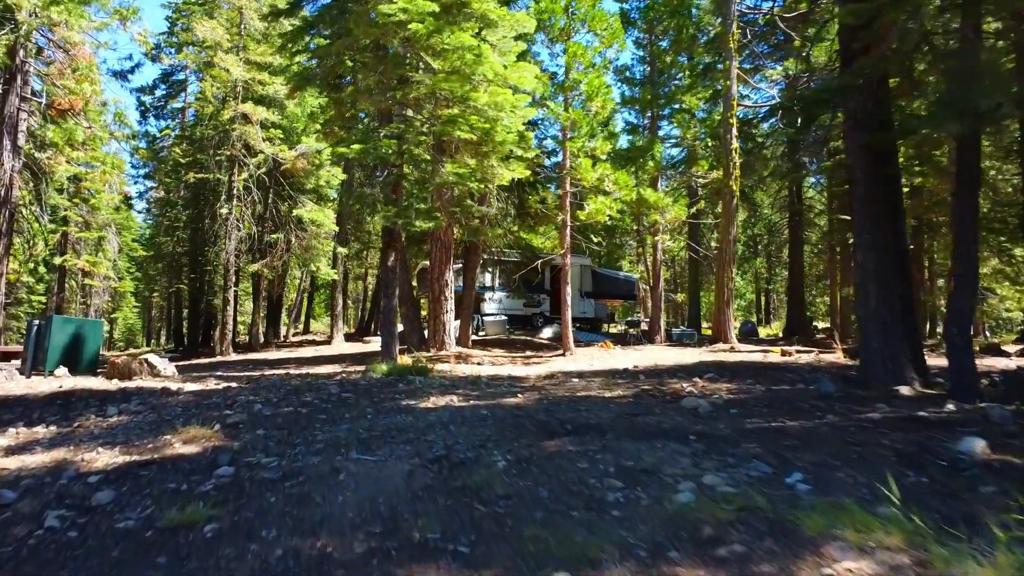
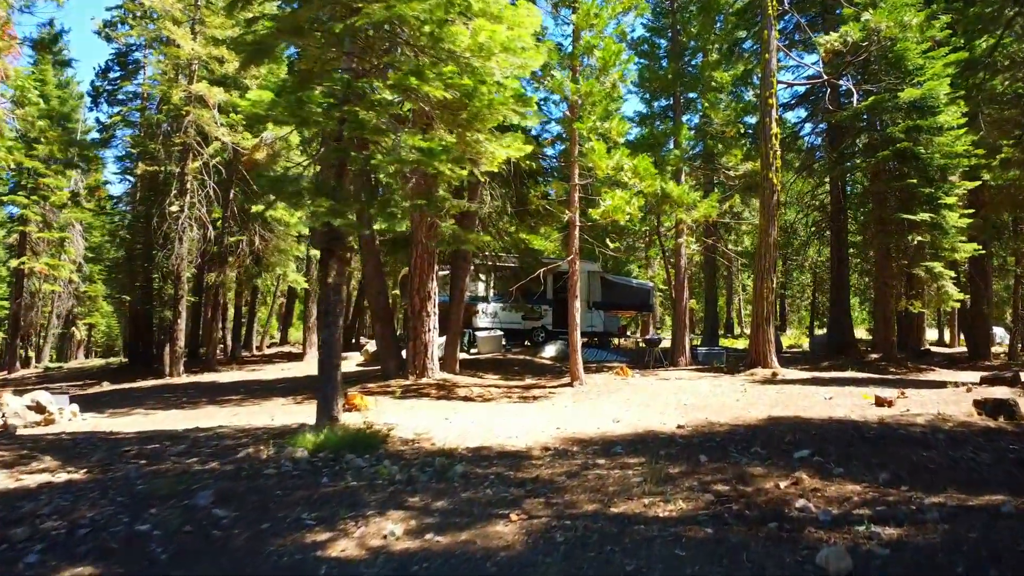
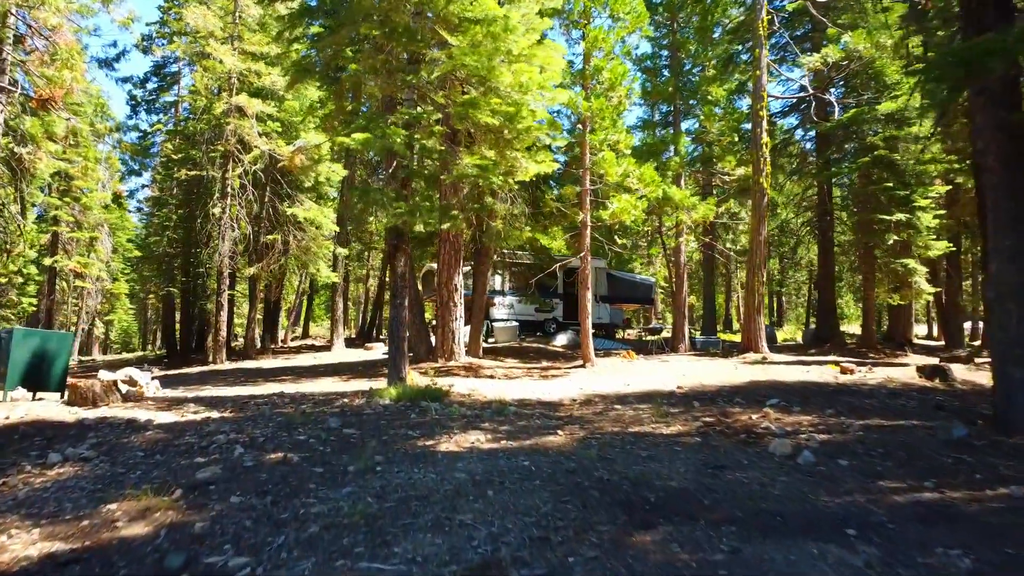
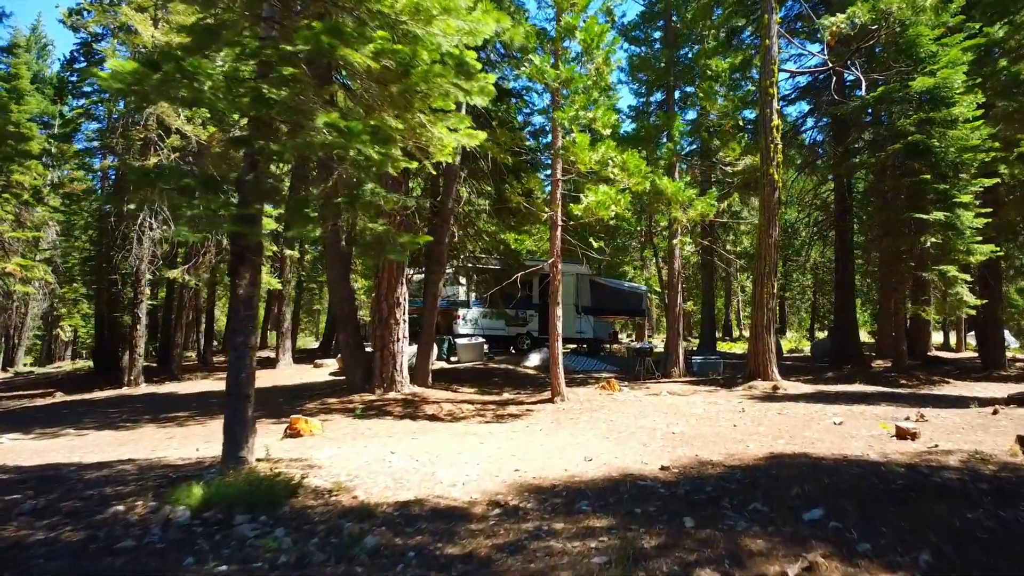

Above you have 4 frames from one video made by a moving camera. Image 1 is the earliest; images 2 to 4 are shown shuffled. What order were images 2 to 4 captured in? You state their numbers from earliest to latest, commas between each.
3, 2, 4
